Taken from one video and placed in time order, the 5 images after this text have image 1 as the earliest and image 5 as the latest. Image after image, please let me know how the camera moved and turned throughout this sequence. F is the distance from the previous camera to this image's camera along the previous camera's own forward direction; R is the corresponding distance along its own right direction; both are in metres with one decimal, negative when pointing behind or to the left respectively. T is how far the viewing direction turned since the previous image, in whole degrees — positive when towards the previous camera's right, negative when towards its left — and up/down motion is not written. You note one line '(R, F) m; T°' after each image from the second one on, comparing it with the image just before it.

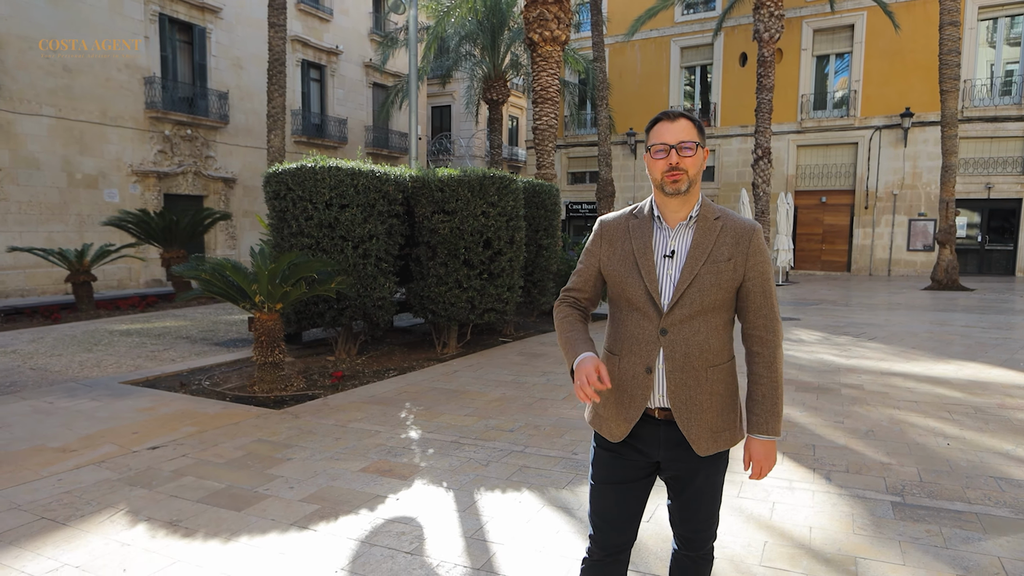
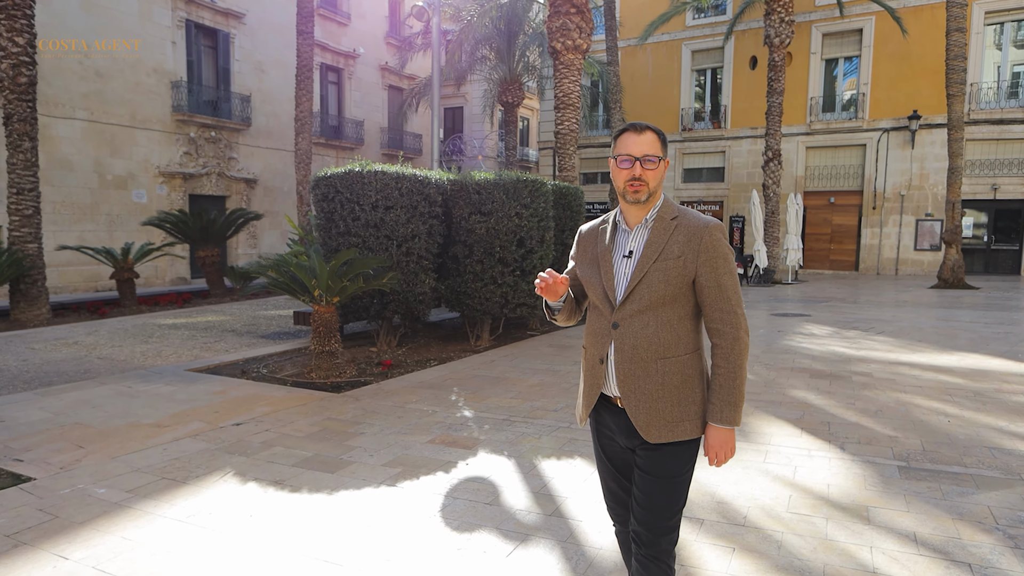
(-0.3, -0.5) m; 0°
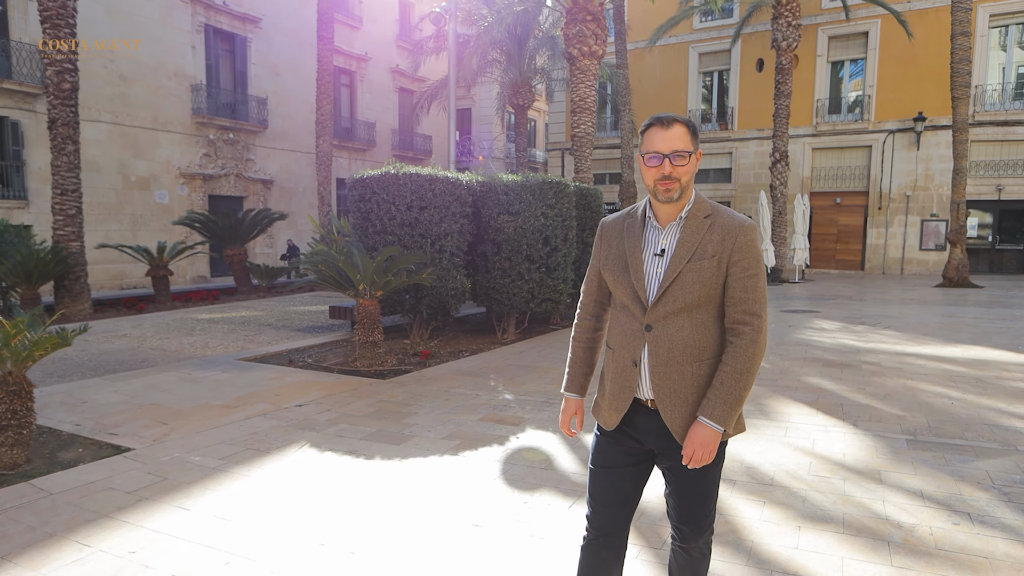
(-0.3, -0.5) m; 0°
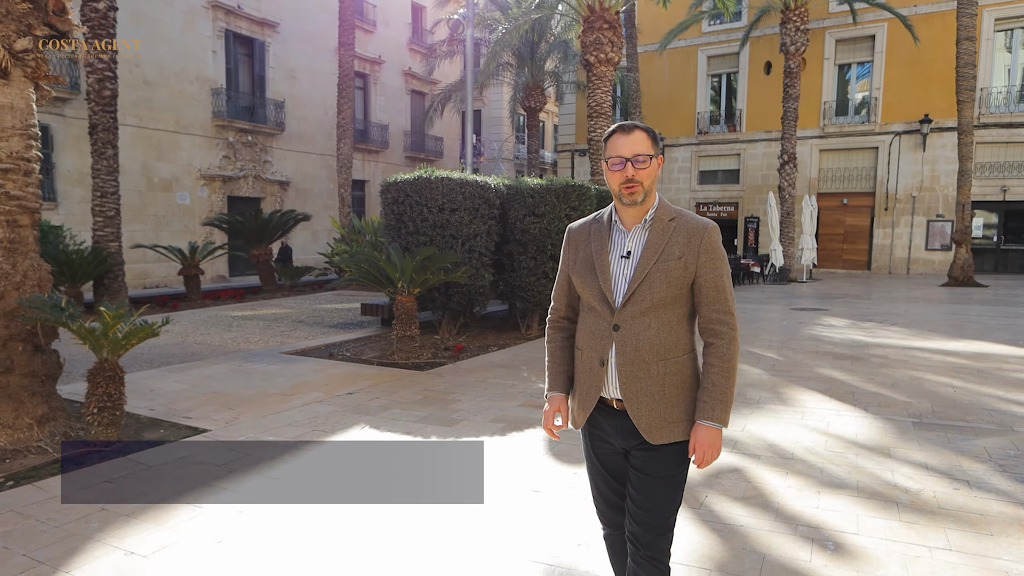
(-0.3, -0.5) m; 0°
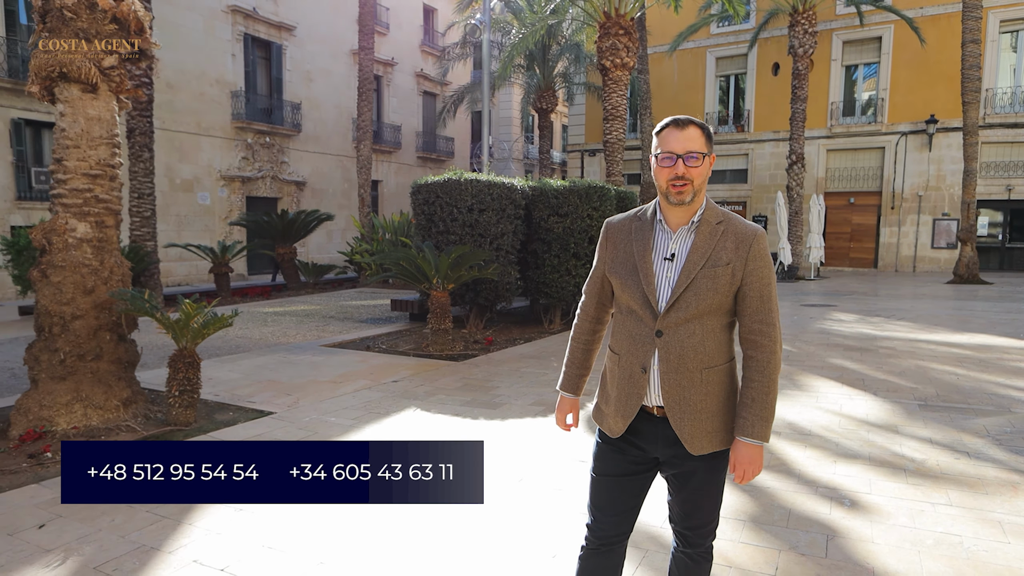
(-0.3, -0.5) m; 0°
